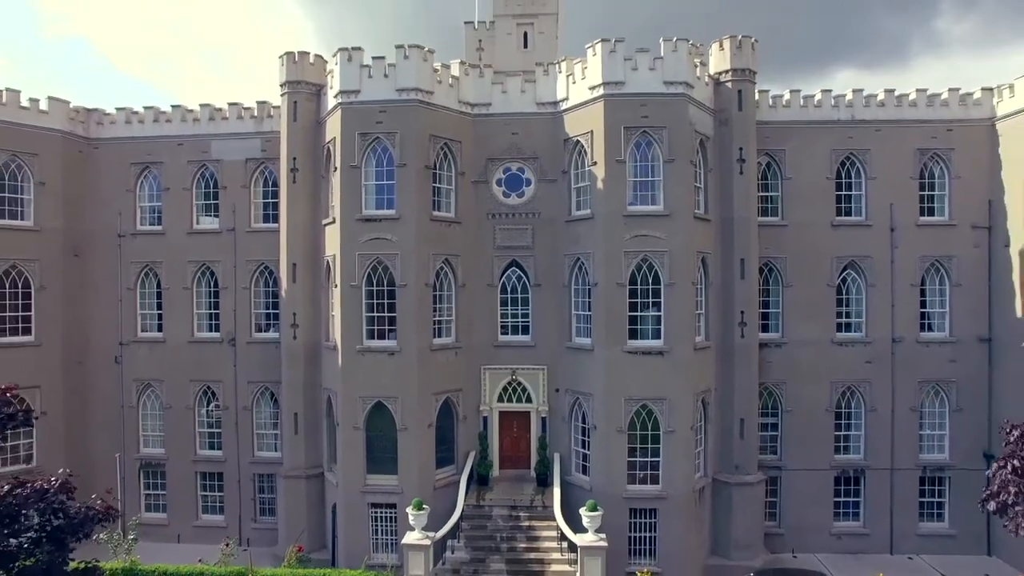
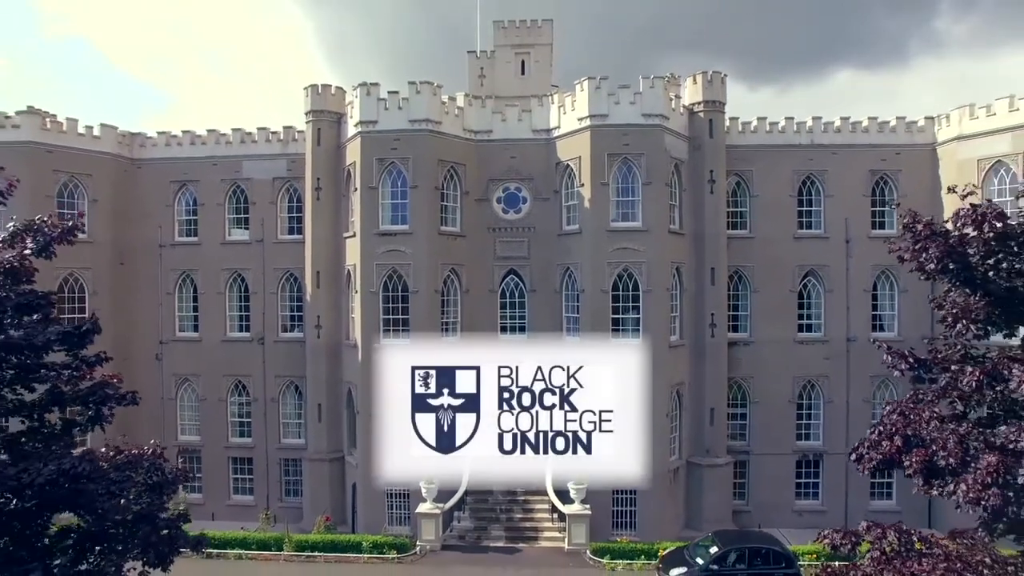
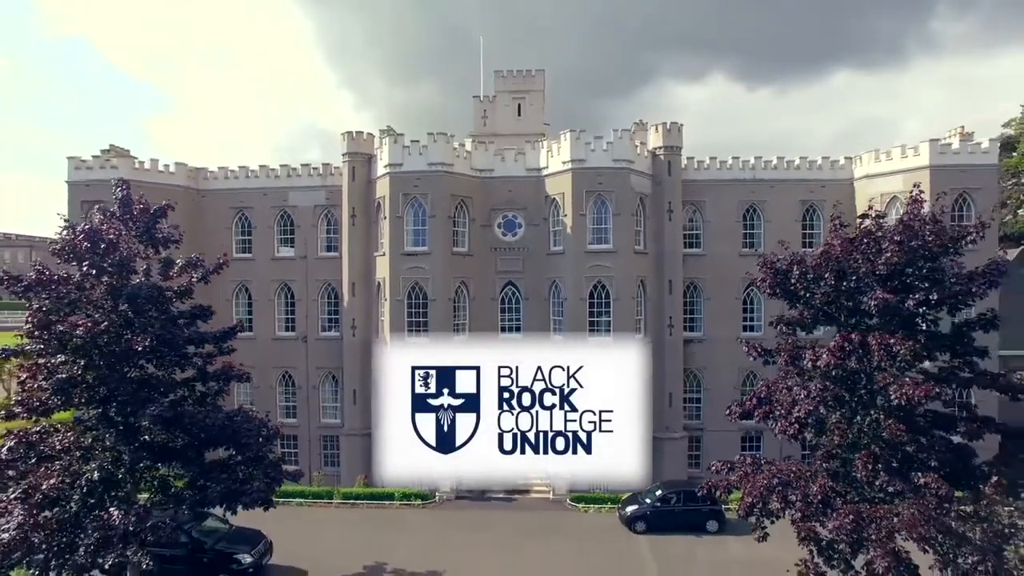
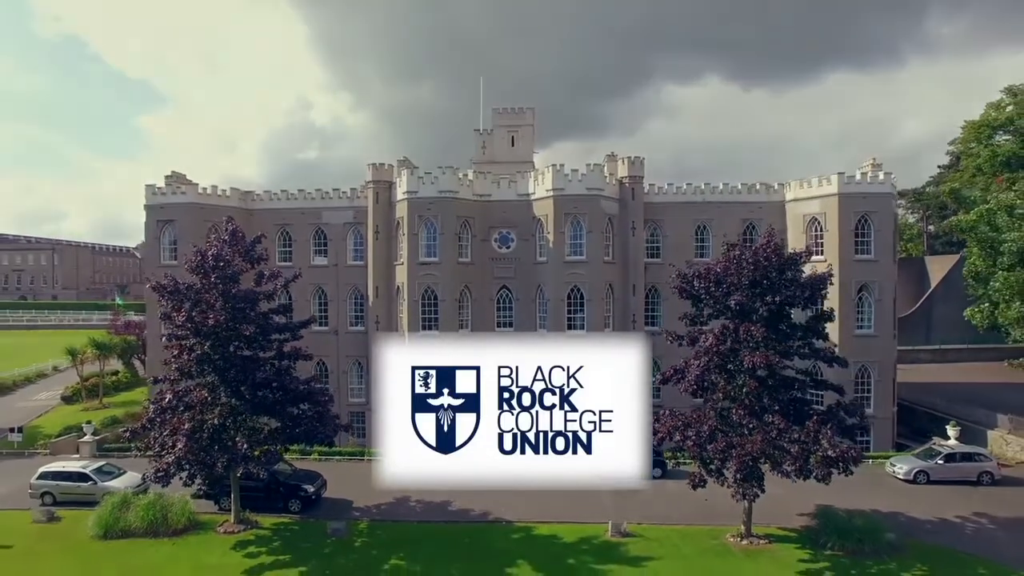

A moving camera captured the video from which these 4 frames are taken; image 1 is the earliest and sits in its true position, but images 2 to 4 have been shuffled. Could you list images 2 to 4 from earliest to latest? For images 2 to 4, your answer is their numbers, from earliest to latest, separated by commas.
2, 3, 4
